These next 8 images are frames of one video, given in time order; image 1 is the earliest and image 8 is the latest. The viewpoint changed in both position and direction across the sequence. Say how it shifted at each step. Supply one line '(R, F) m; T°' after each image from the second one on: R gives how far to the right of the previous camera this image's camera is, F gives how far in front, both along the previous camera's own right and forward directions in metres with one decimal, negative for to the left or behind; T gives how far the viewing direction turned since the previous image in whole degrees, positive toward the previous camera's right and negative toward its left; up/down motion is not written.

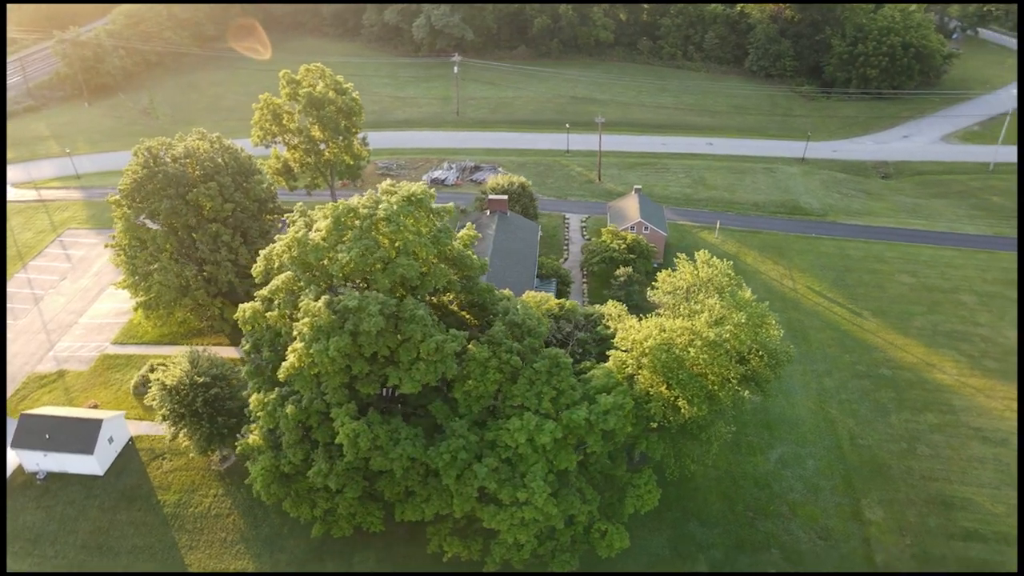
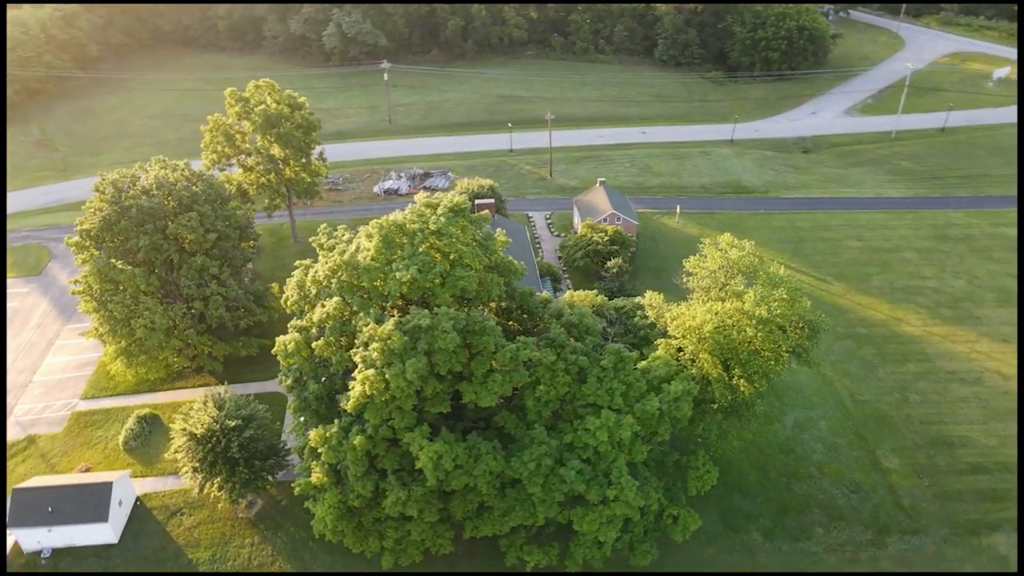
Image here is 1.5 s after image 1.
(-6.5, +0.7) m; +9°
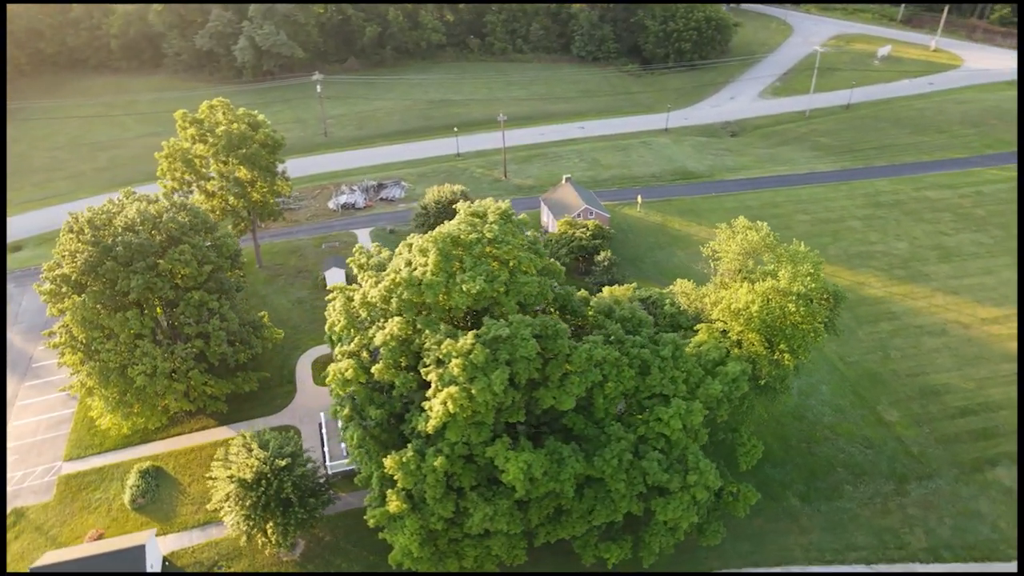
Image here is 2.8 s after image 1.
(-6.2, +0.7) m; +9°
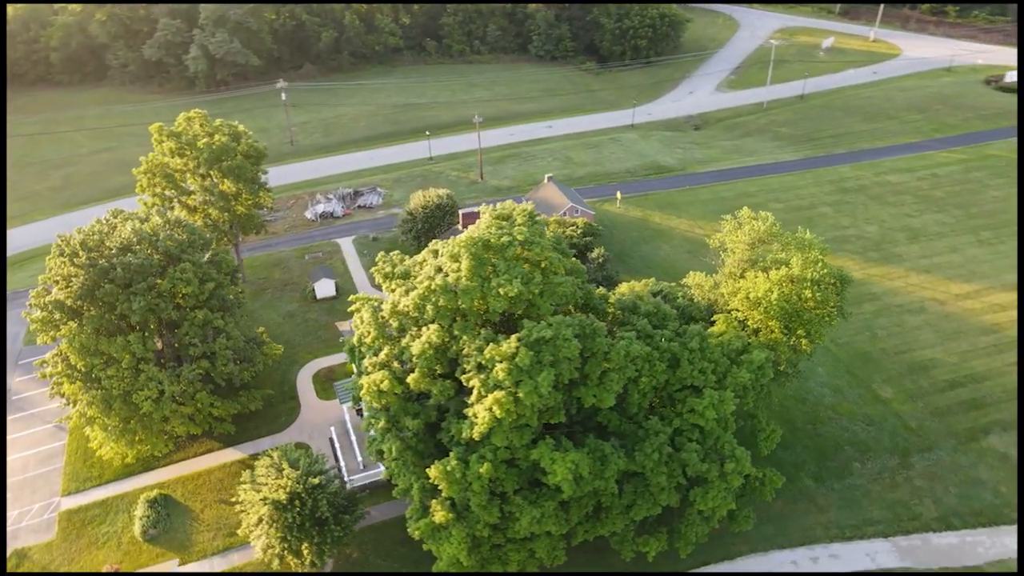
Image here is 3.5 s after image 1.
(-3.2, +0.2) m; +4°
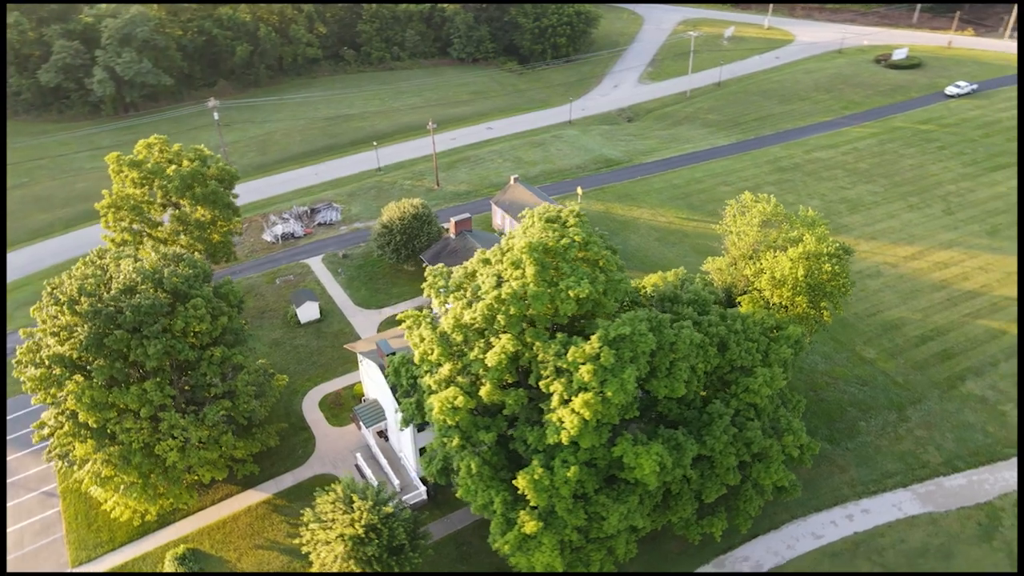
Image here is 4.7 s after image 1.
(-6.0, +0.6) m; +8°
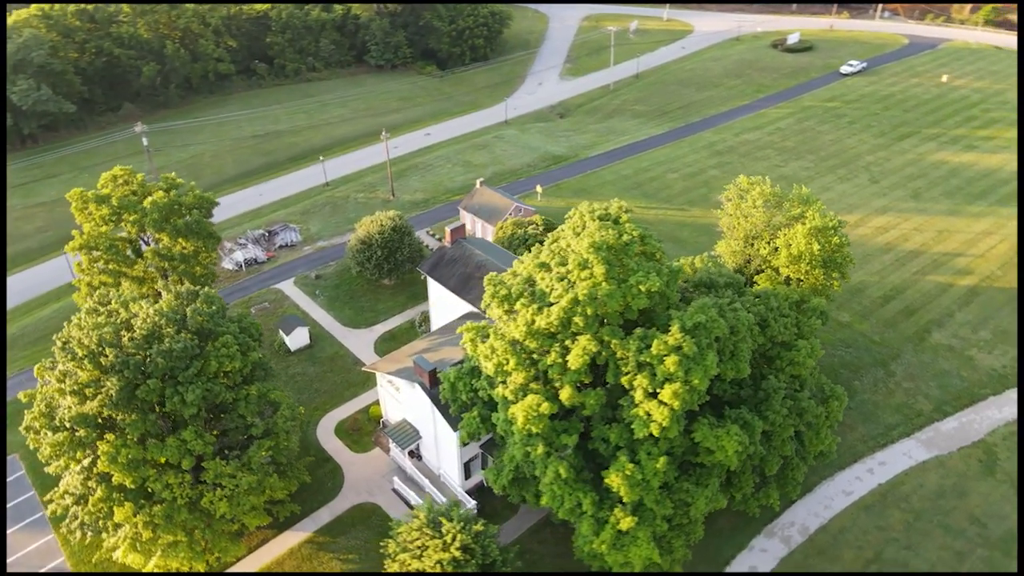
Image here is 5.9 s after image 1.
(-6.2, +0.6) m; +9°
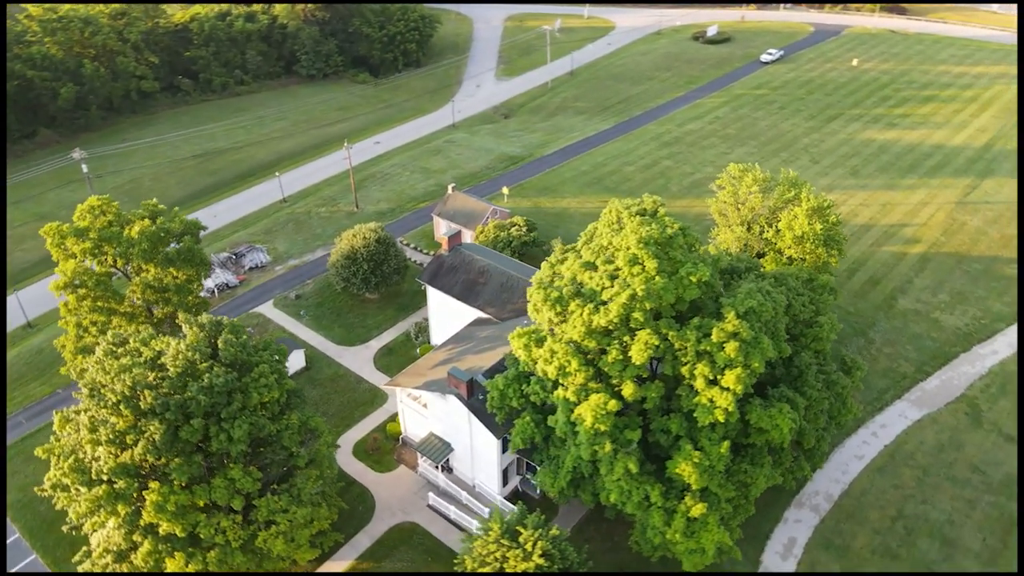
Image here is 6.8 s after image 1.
(-5.0, +0.4) m; +7°
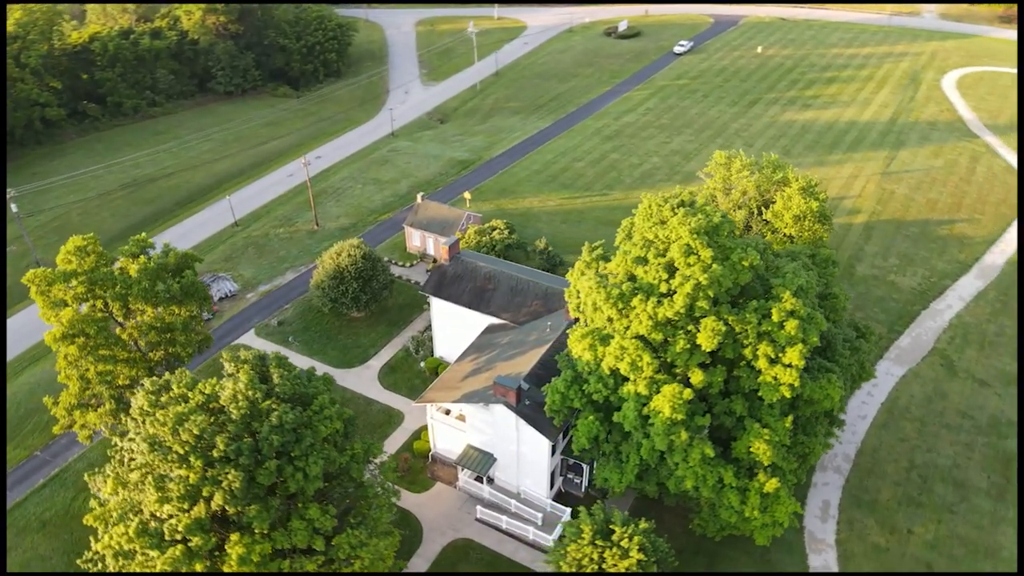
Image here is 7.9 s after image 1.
(-5.9, +0.6) m; +8°
